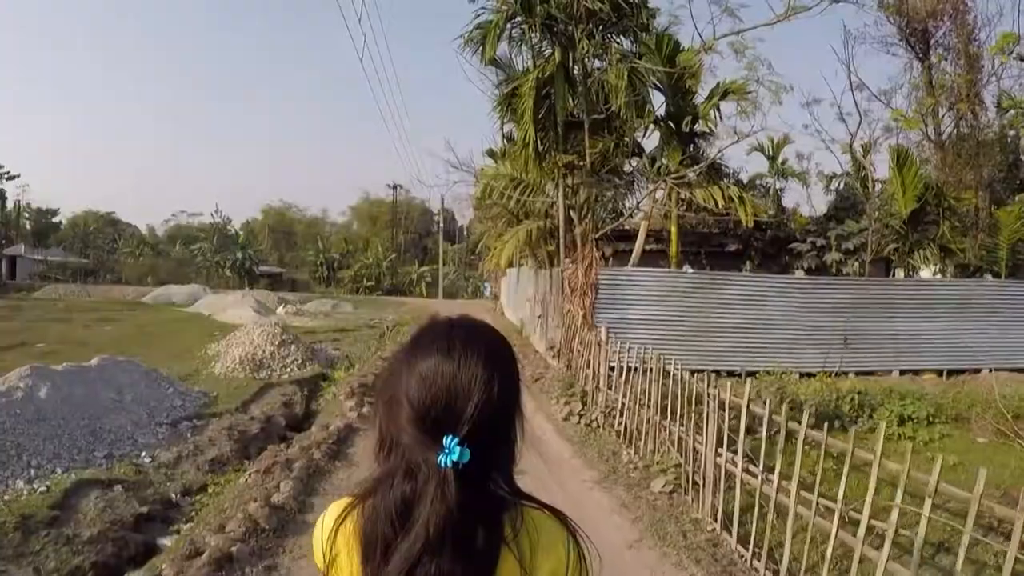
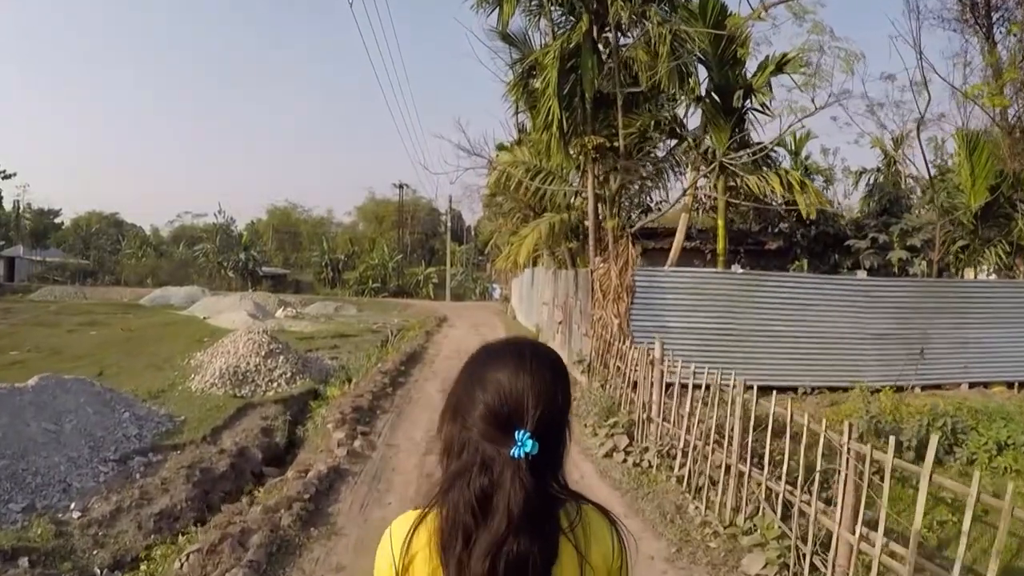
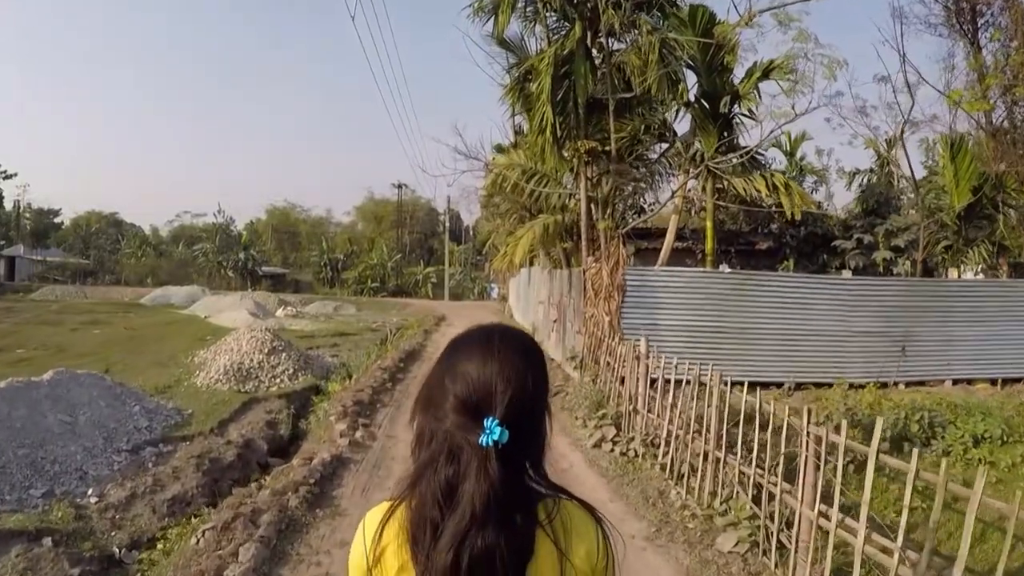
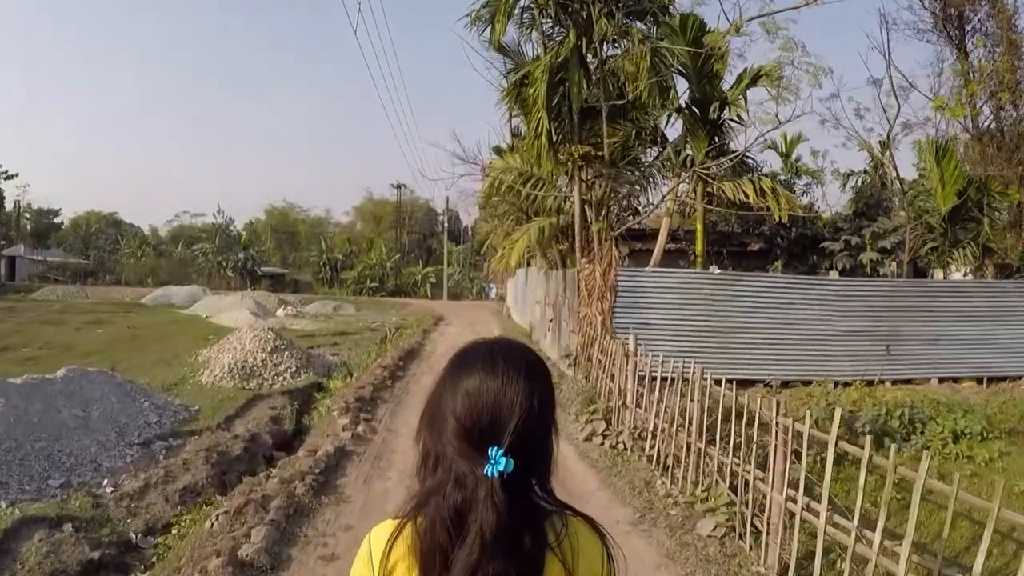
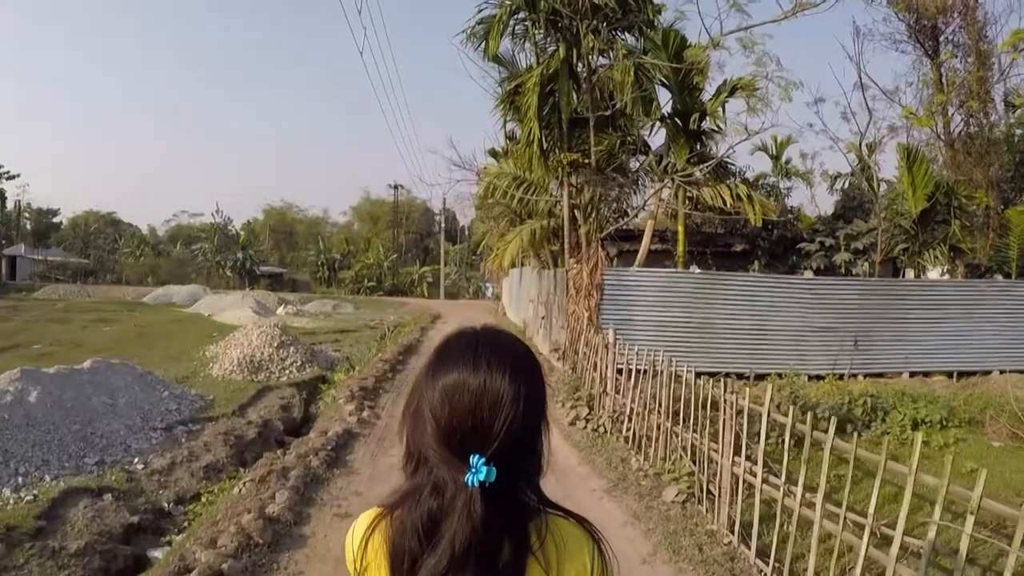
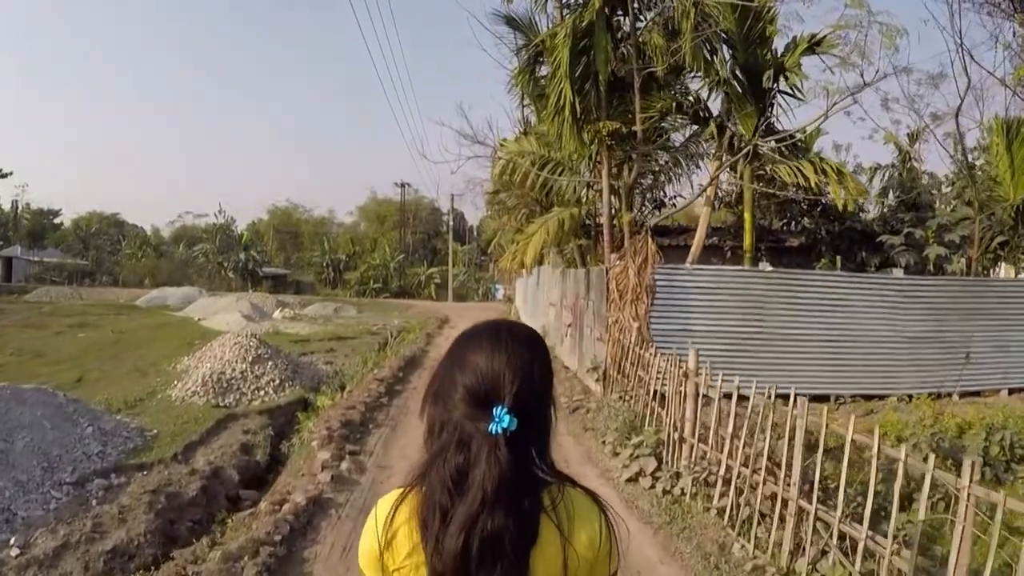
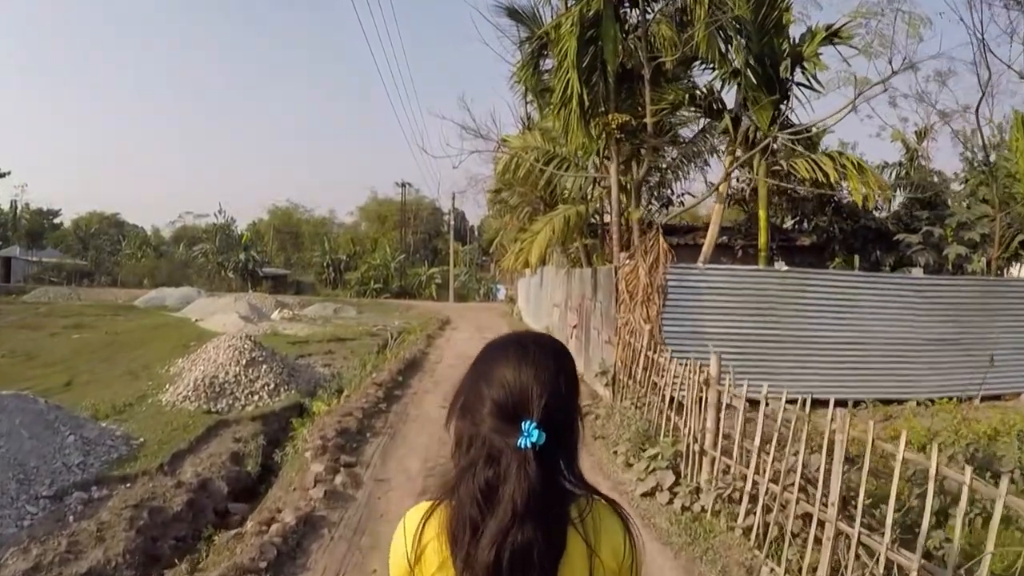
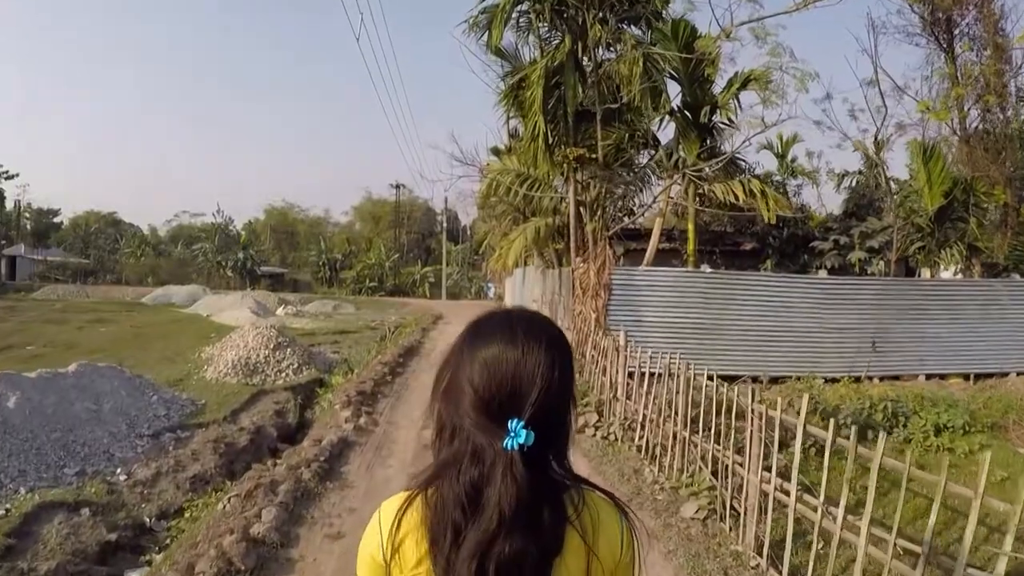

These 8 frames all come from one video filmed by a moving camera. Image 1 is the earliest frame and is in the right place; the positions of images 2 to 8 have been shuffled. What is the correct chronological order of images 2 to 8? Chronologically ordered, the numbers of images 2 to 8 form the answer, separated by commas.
5, 8, 4, 3, 2, 6, 7
